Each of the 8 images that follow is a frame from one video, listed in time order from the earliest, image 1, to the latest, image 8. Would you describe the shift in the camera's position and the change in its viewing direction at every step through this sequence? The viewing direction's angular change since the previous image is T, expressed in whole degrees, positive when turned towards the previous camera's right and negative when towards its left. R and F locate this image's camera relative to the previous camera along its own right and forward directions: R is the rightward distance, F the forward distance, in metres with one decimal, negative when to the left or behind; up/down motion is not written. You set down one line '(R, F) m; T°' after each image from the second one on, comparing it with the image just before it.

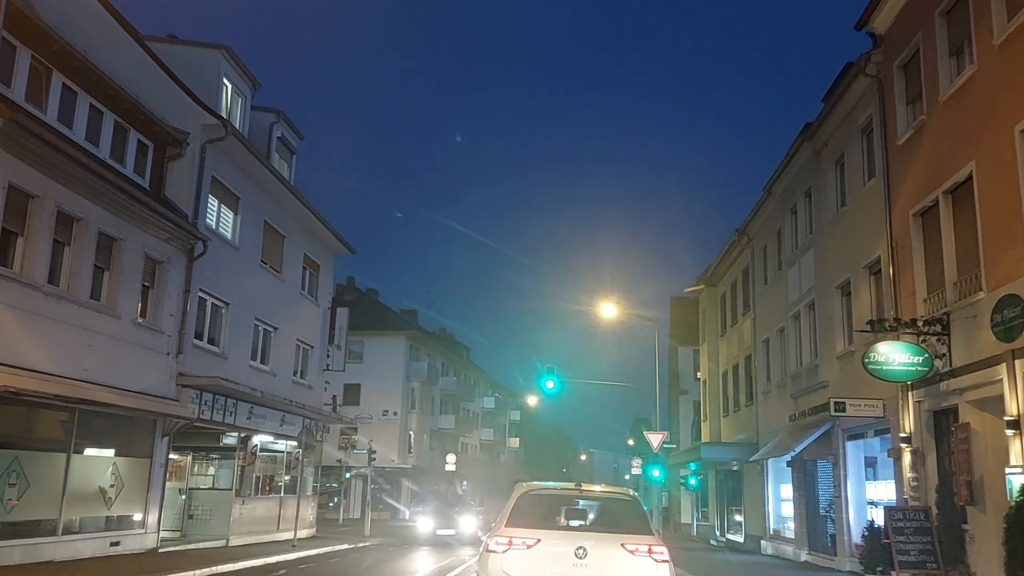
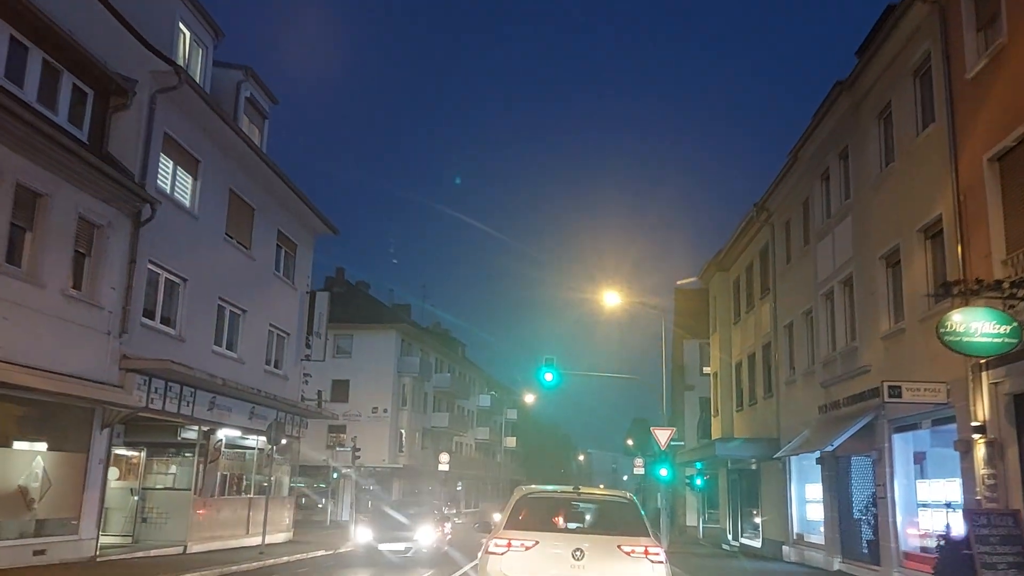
(0.0, +2.6) m; 0°
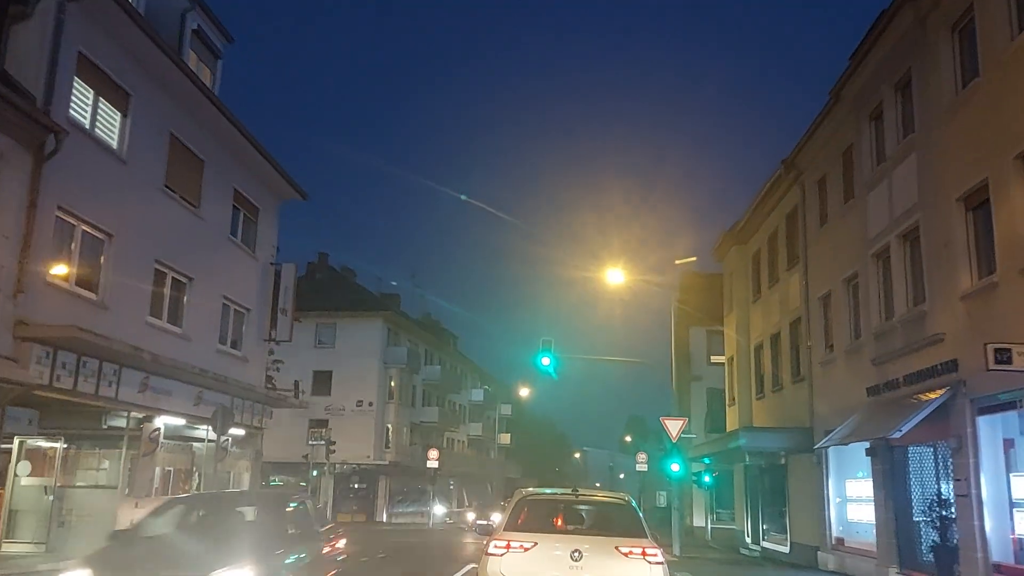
(+0.1, +3.3) m; 0°
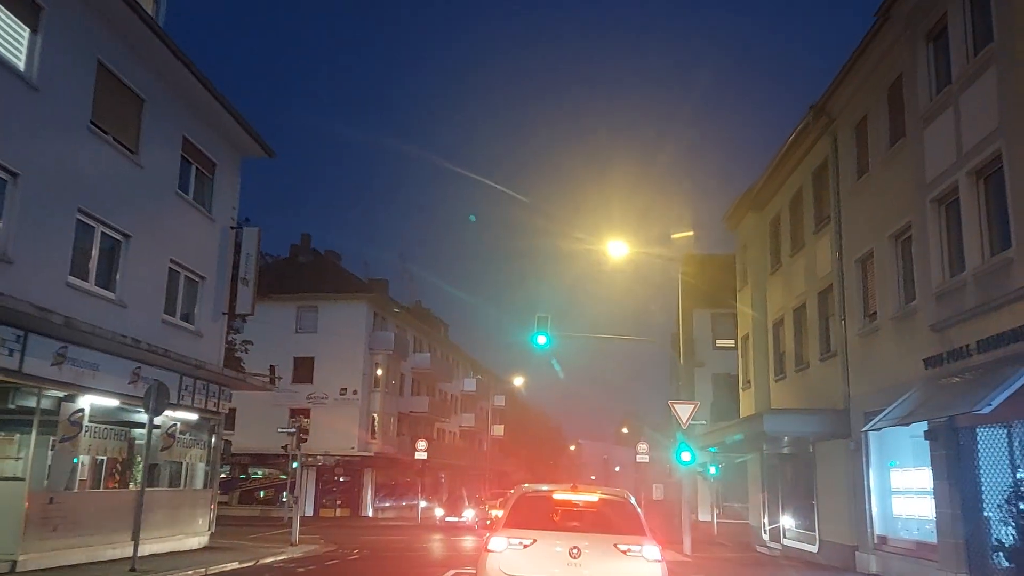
(+0.1, +2.8) m; 0°
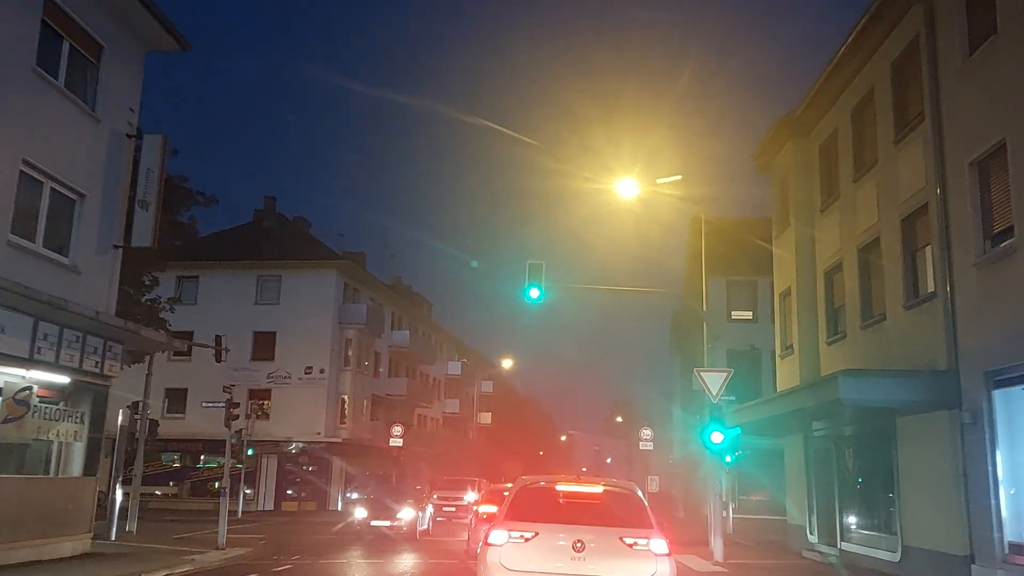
(+0.1, +5.1) m; +1°
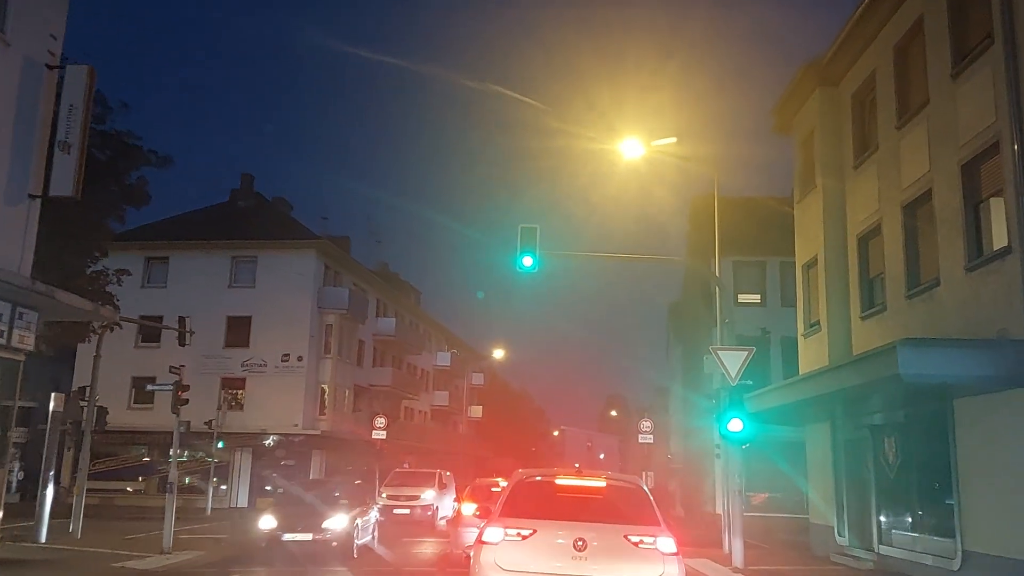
(+0.1, +2.5) m; +1°
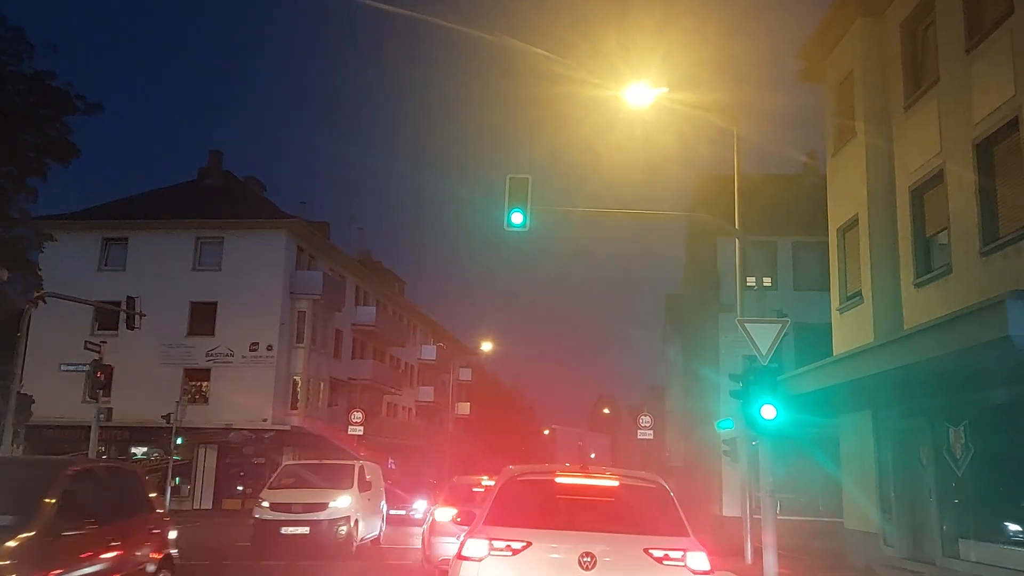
(+0.1, +2.9) m; +1°
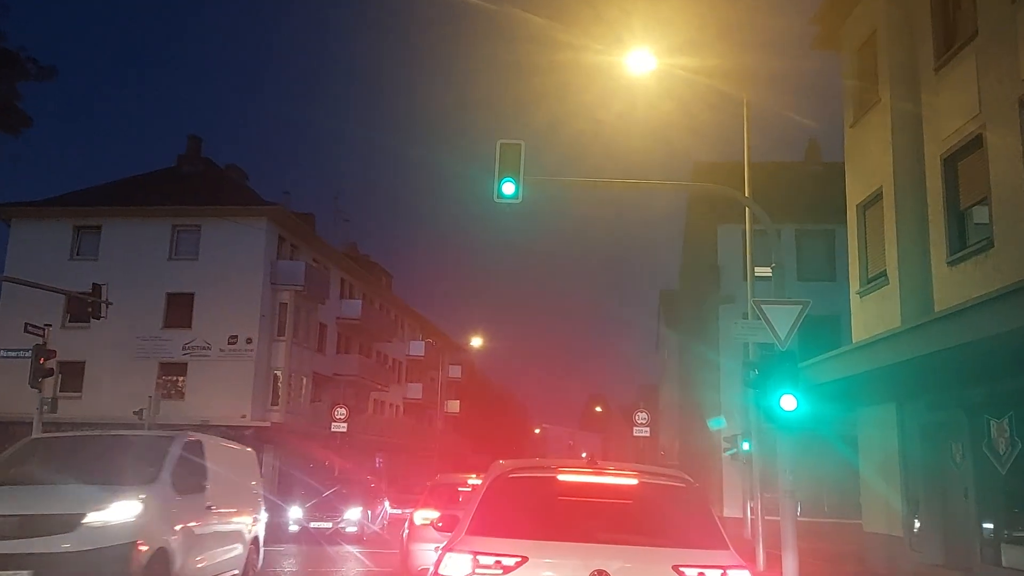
(0.0, +1.4) m; +1°
